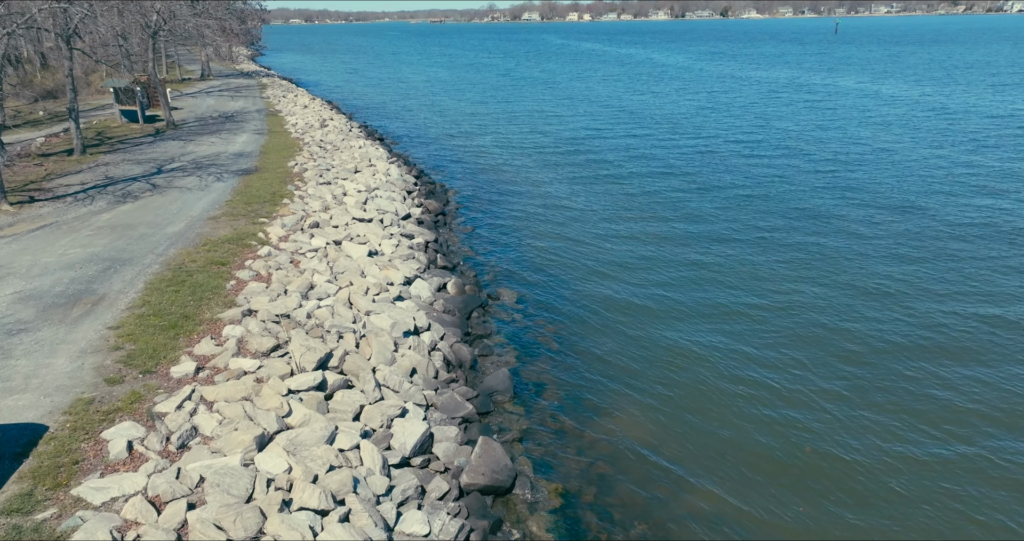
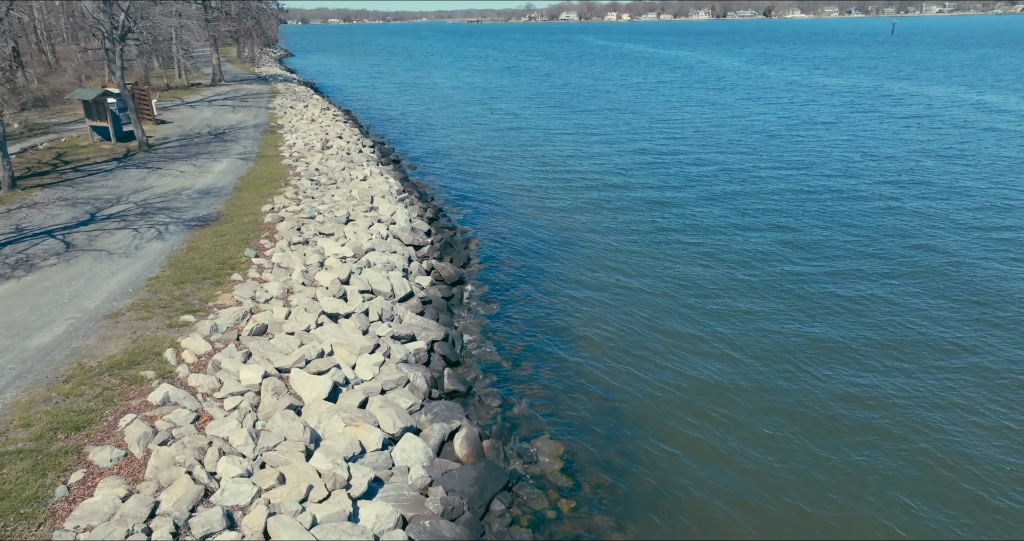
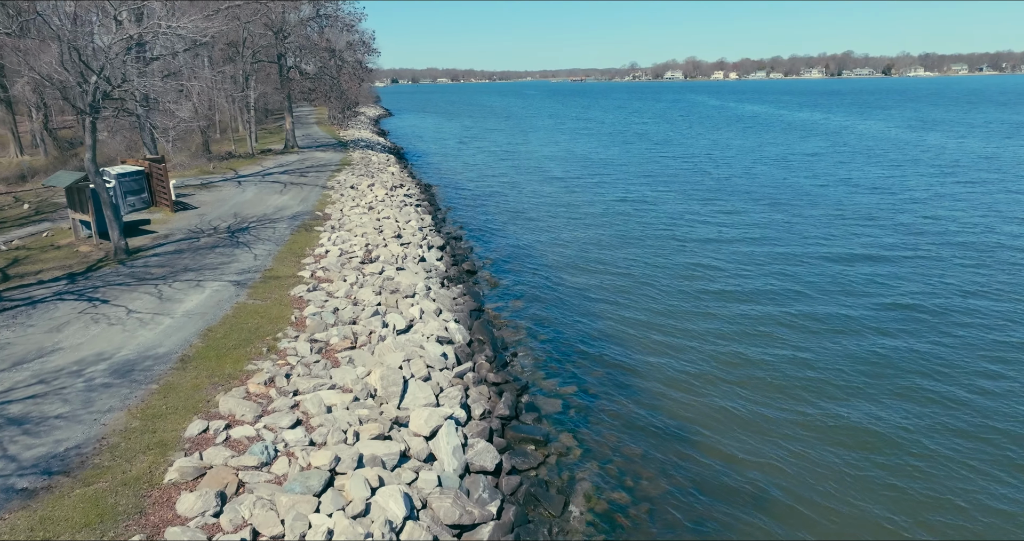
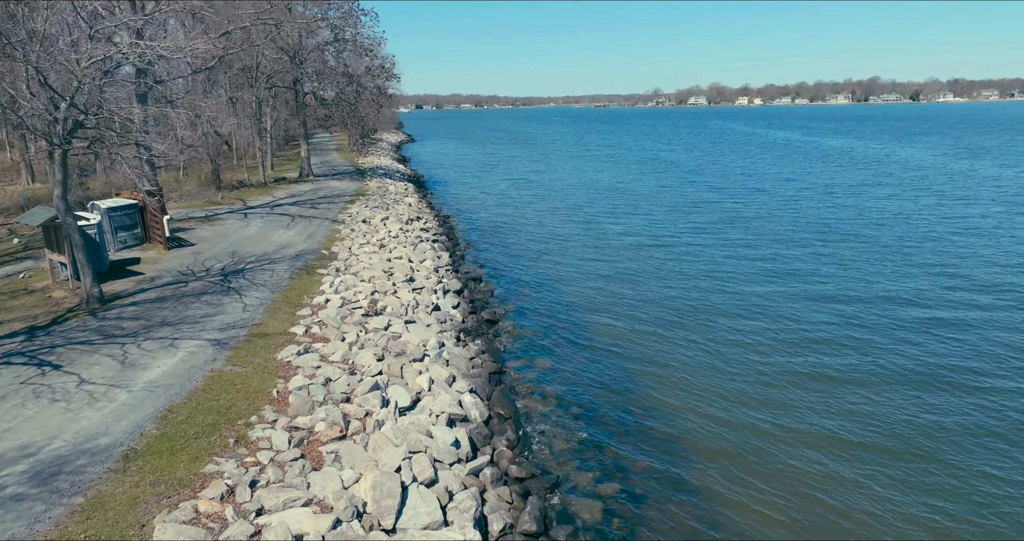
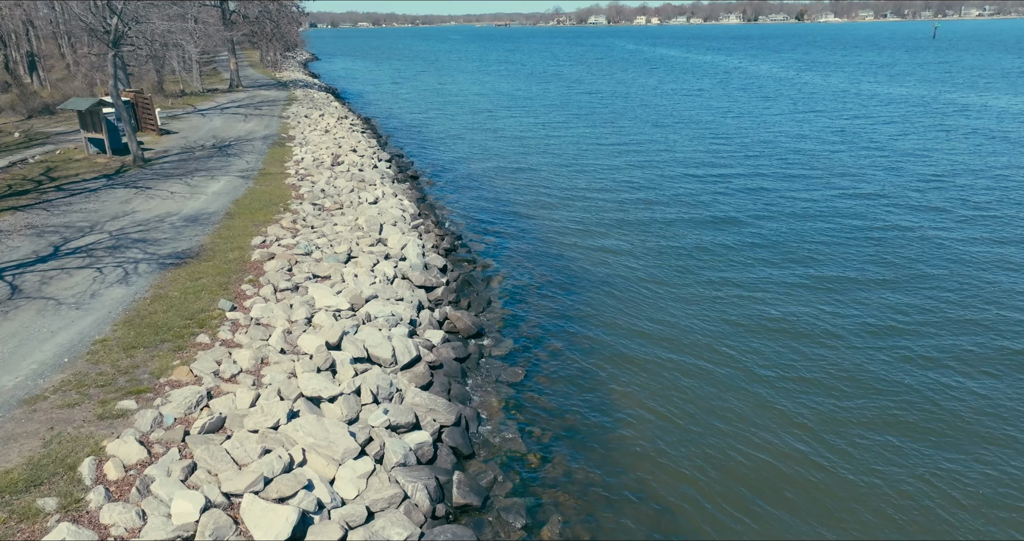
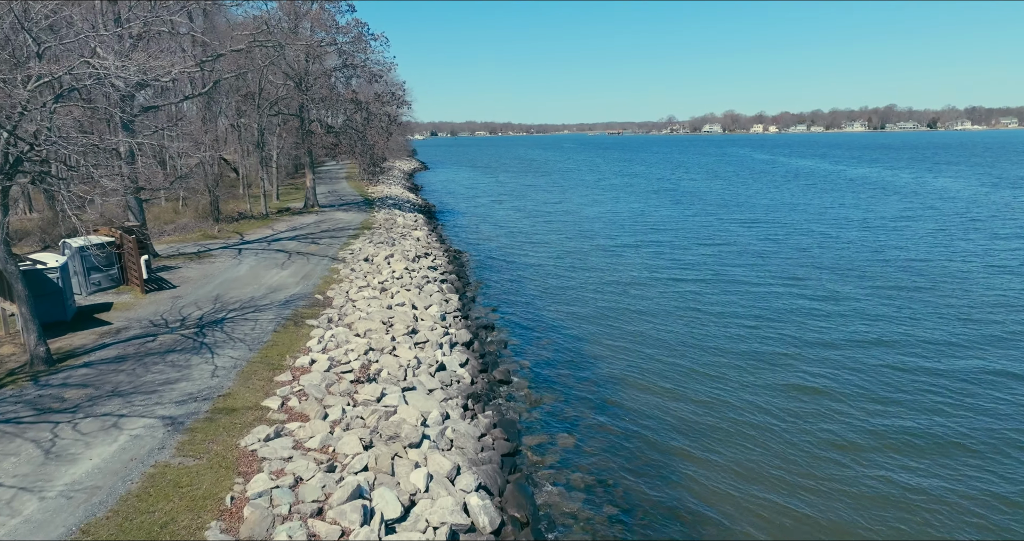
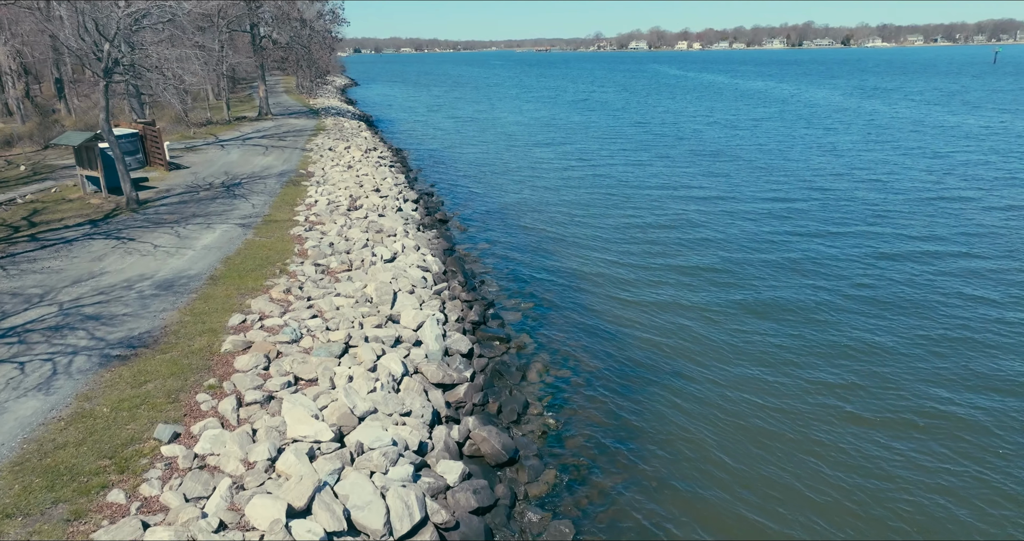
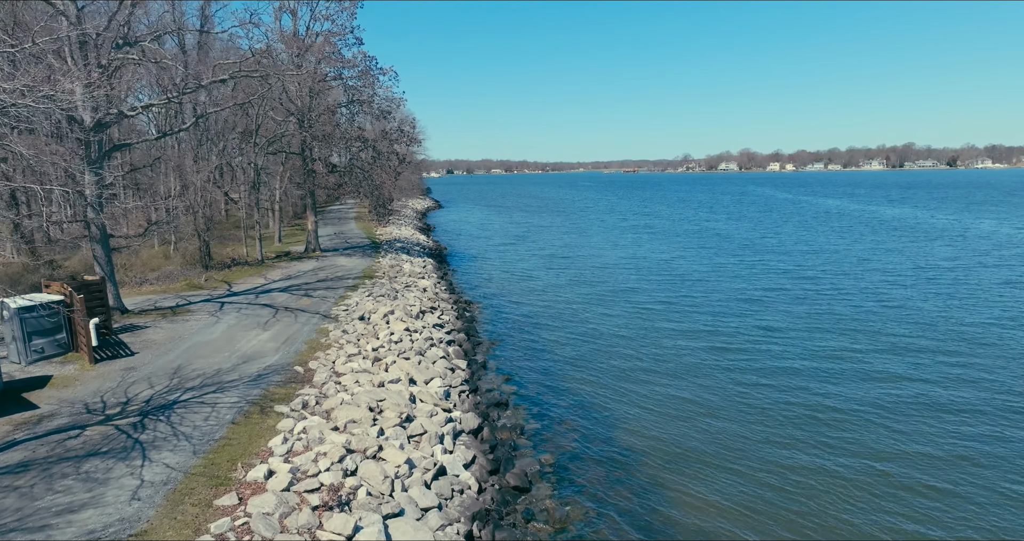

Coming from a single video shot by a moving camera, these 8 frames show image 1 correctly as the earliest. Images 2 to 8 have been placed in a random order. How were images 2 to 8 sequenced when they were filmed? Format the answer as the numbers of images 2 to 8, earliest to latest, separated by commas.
2, 5, 7, 3, 4, 6, 8
